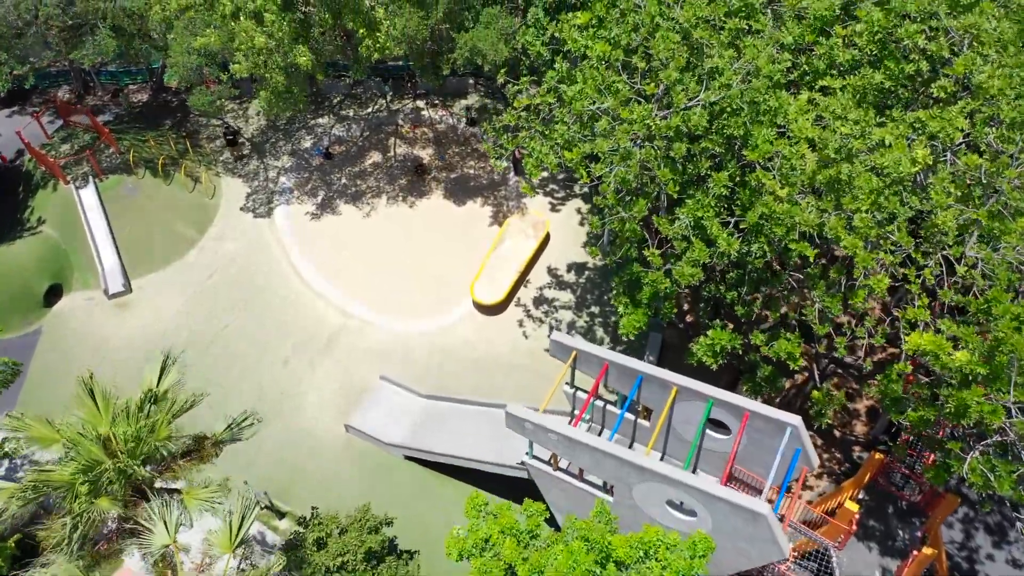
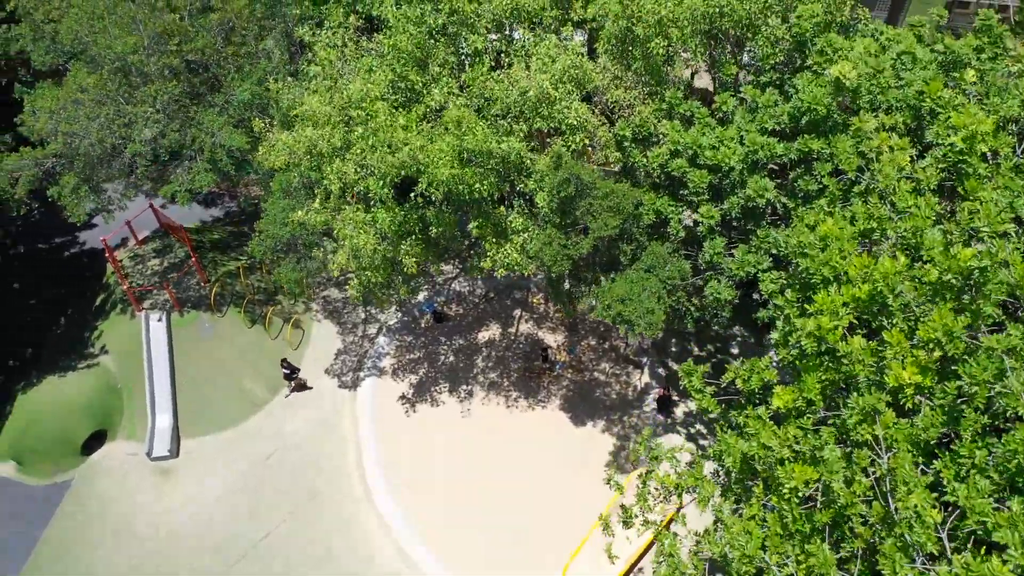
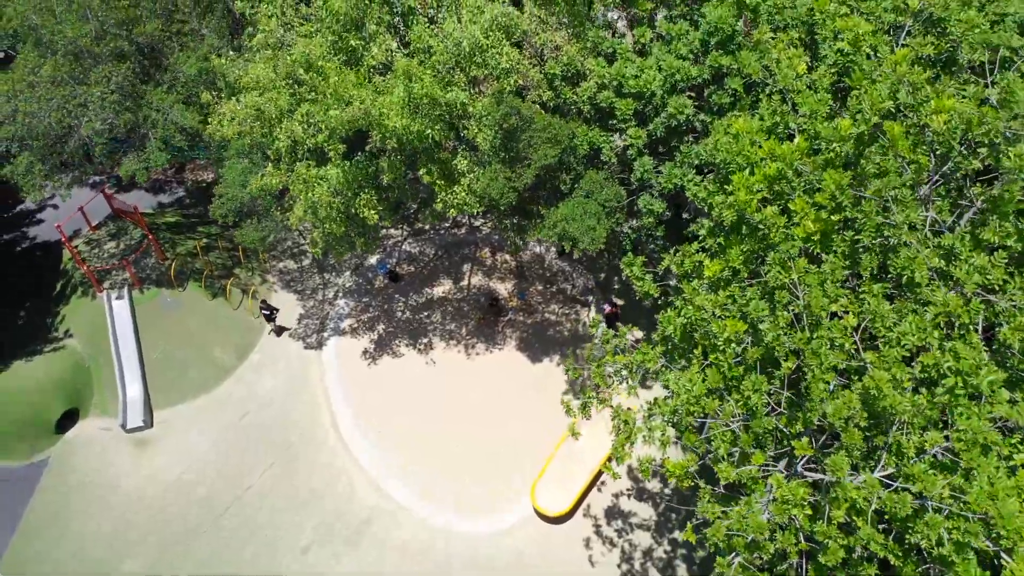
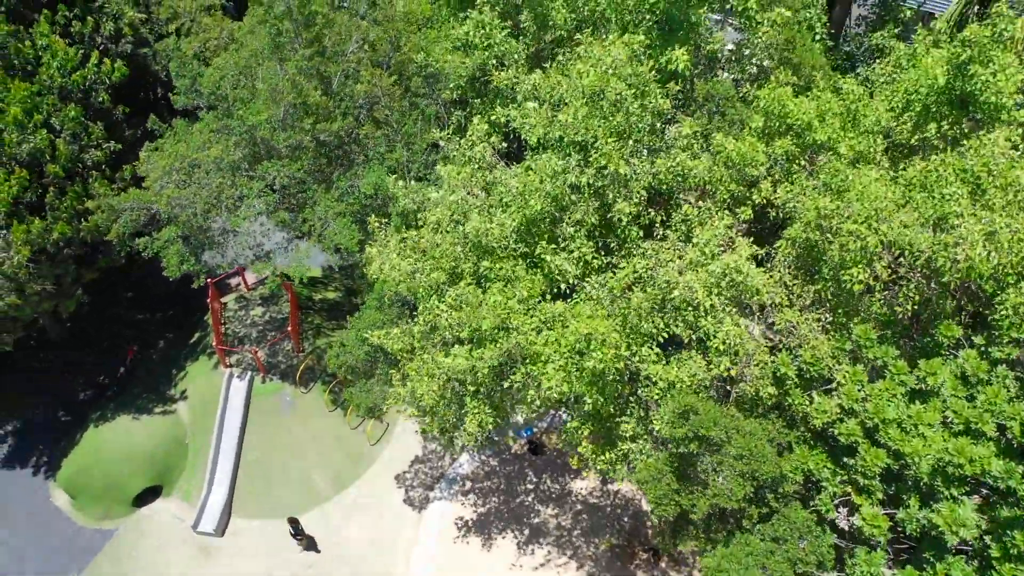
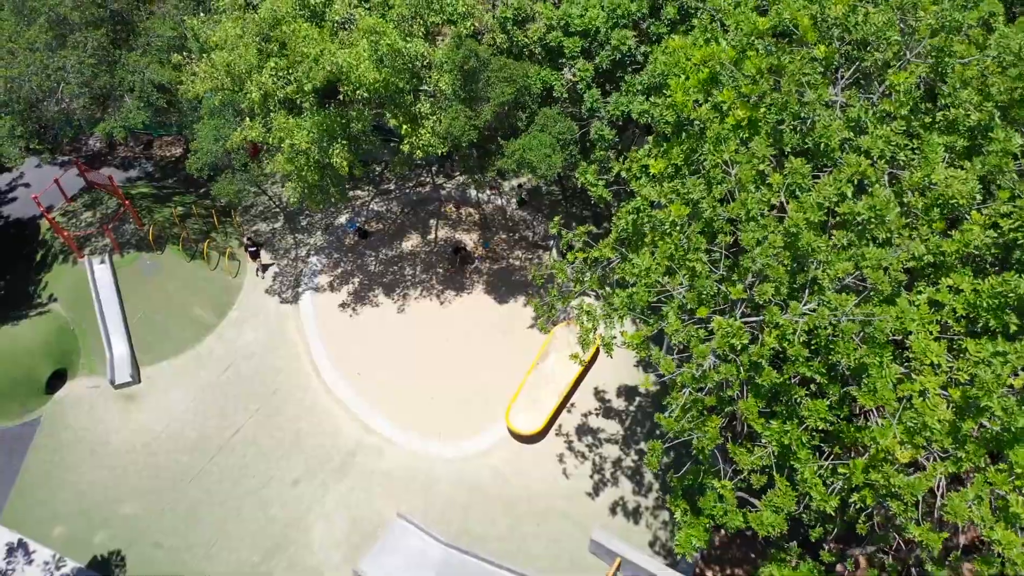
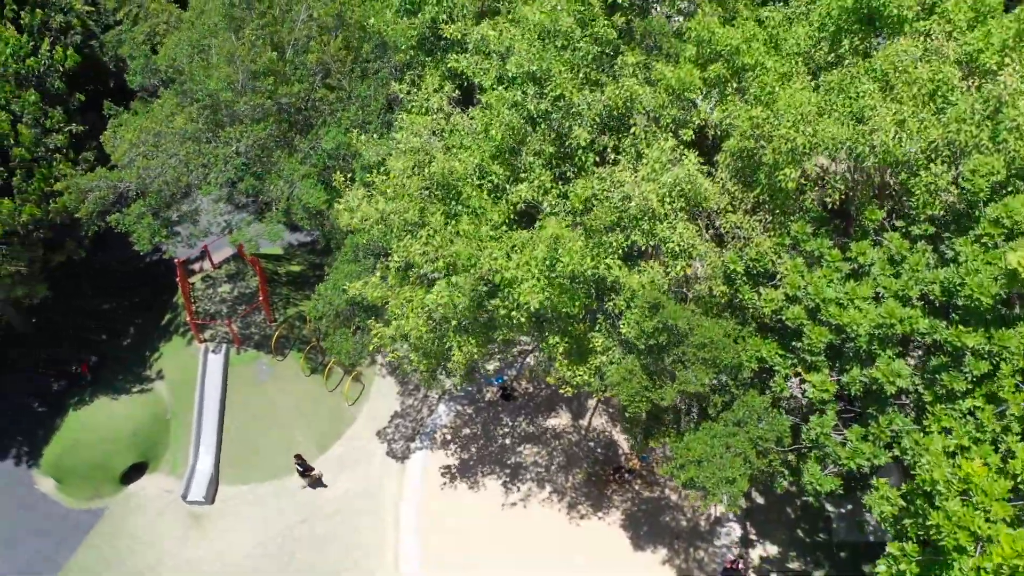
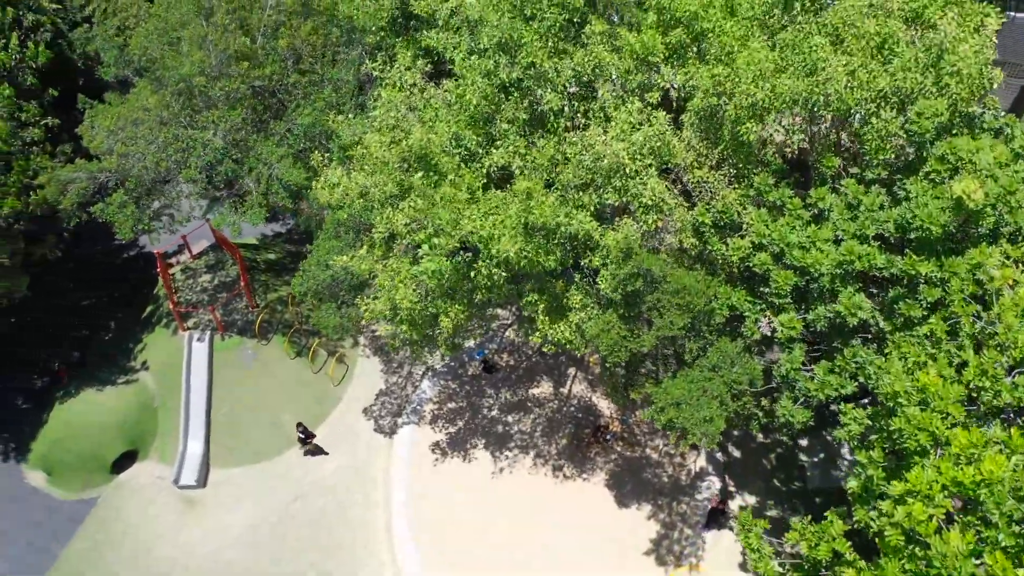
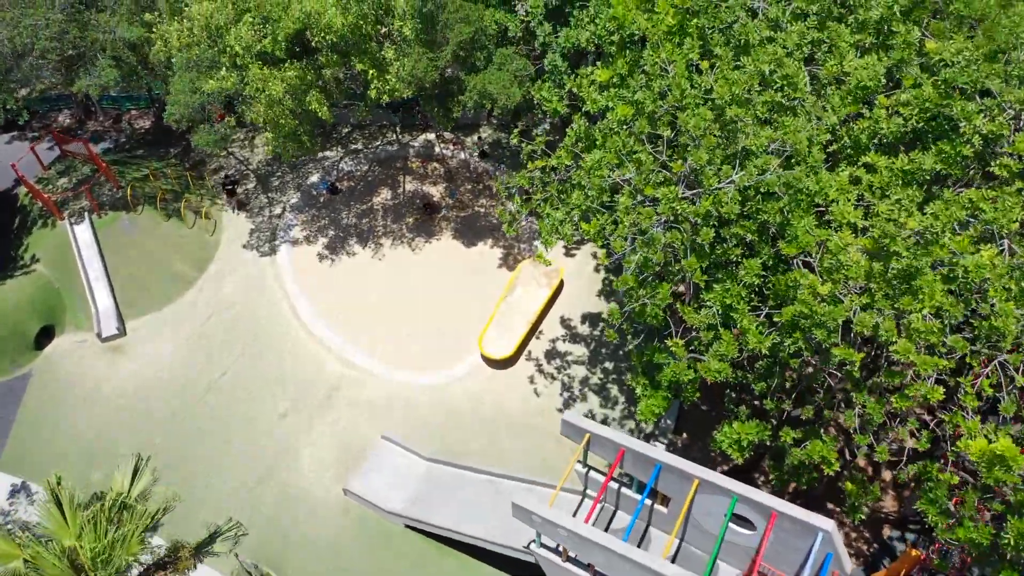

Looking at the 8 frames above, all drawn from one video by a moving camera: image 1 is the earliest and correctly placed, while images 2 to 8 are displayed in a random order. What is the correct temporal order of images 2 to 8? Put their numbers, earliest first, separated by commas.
8, 5, 3, 2, 7, 6, 4
